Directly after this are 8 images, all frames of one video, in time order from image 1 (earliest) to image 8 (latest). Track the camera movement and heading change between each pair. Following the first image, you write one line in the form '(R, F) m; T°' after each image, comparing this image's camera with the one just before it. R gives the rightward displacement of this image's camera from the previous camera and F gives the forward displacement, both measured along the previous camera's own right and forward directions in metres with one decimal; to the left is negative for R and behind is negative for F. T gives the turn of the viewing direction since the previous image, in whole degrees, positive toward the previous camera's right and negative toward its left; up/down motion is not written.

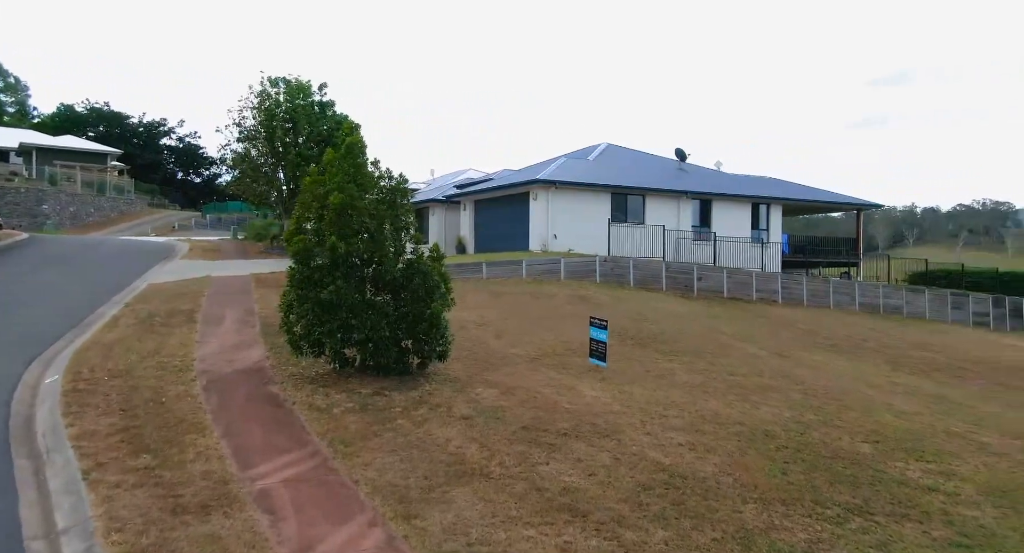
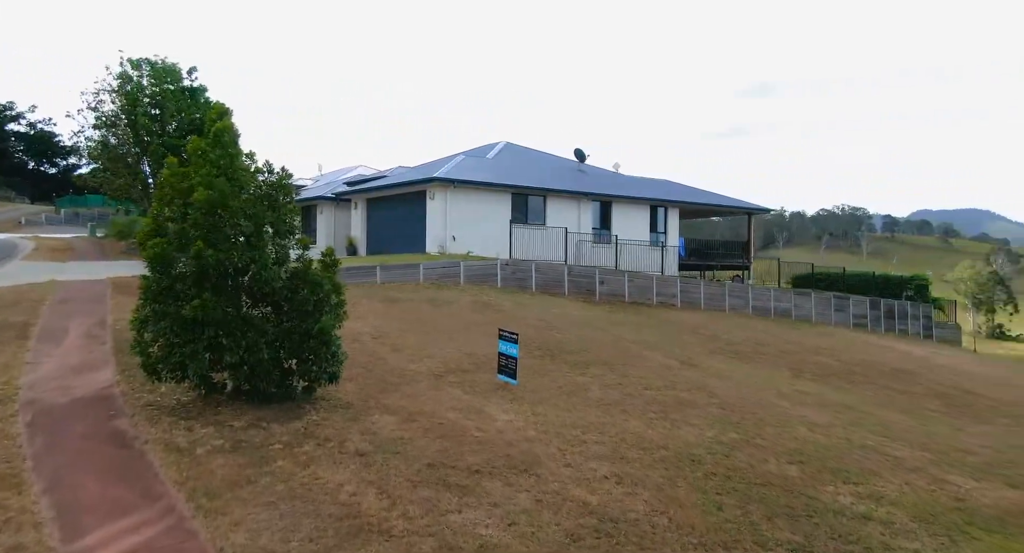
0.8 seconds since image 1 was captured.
(-0.2, +1.5) m; +8°
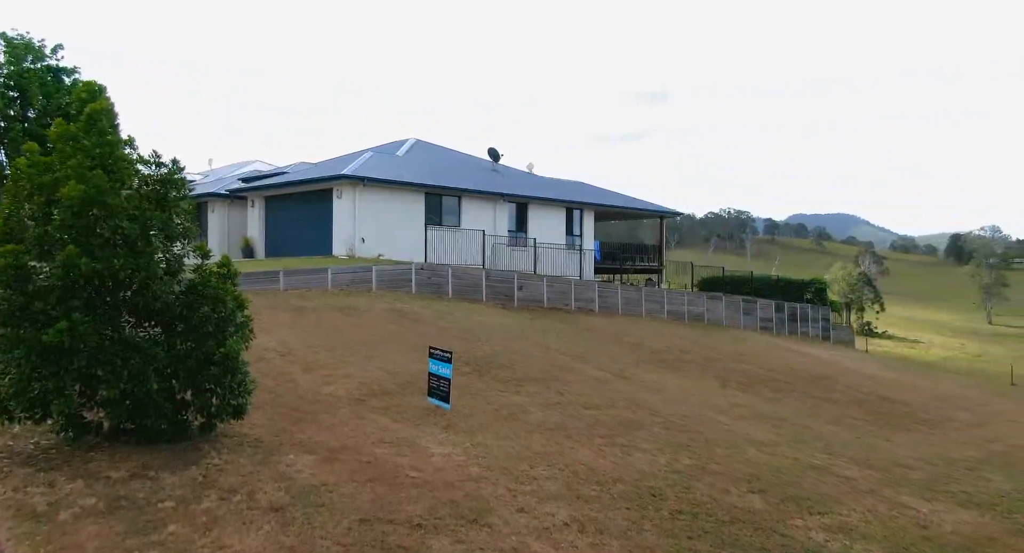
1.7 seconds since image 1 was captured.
(-0.5, +1.5) m; +7°
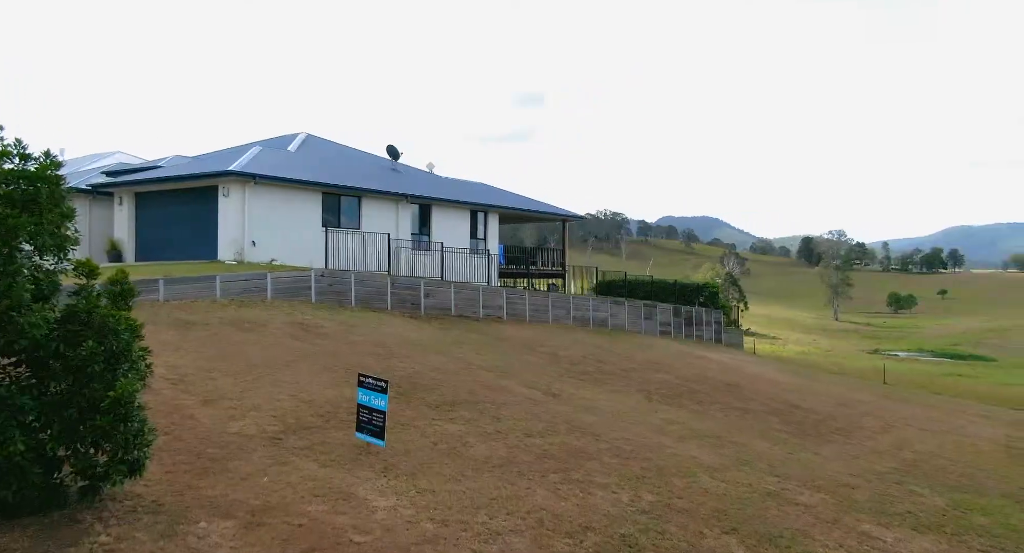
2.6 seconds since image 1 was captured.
(-0.8, +1.6) m; +8°
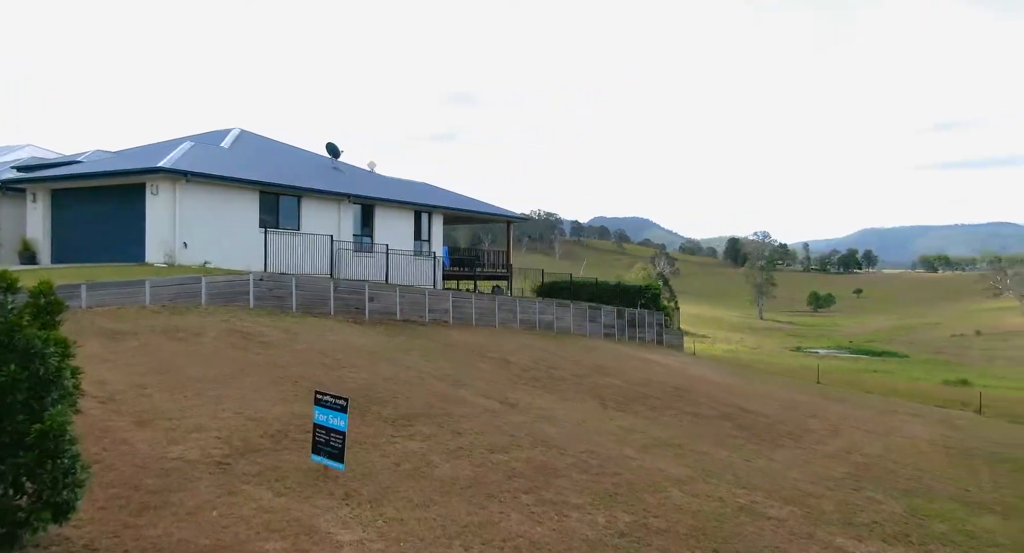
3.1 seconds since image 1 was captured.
(-0.4, +0.7) m; +5°
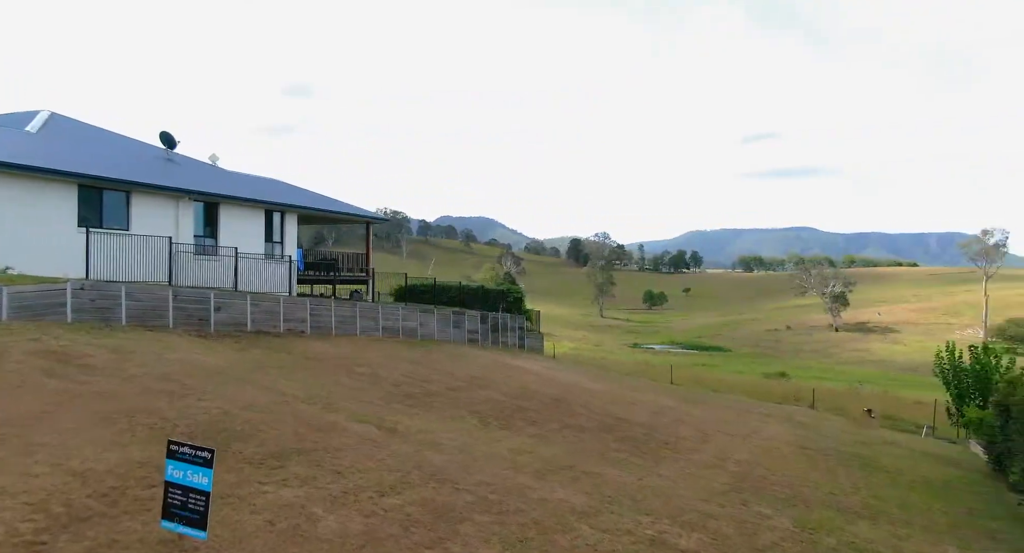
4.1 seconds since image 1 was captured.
(-0.6, +1.6) m; +11°
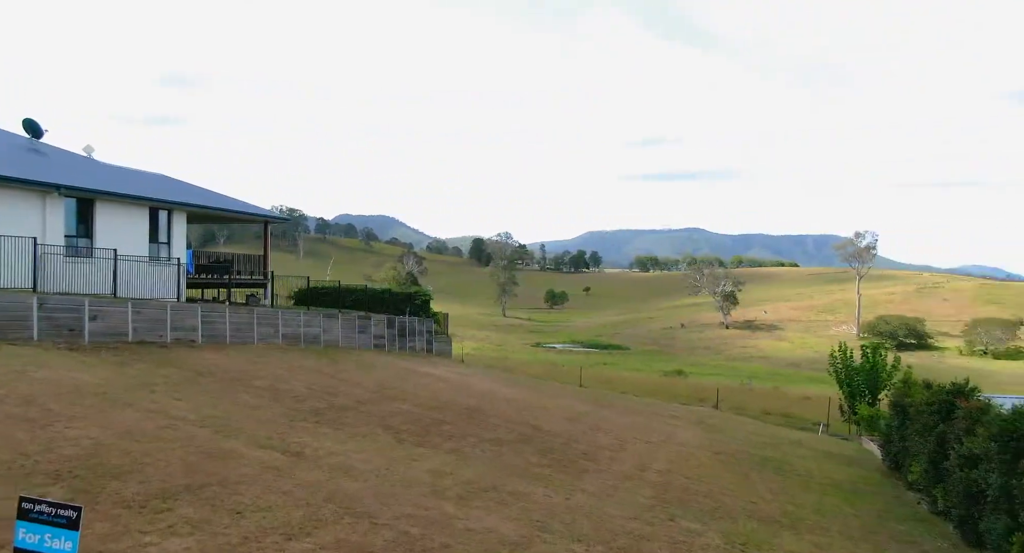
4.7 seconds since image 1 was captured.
(-0.3, +1.2) m; +7°
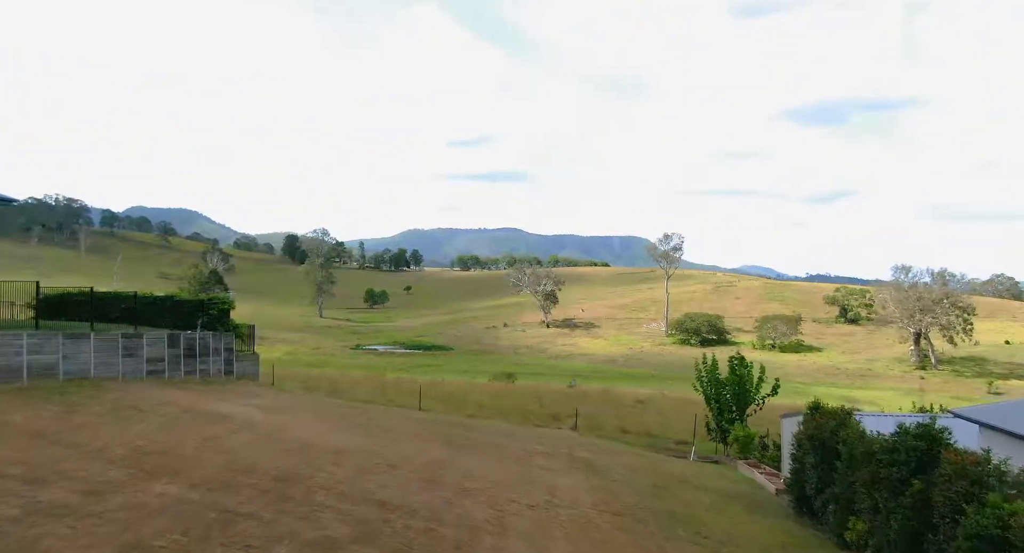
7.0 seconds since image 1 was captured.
(-0.3, +6.8) m; +13°
